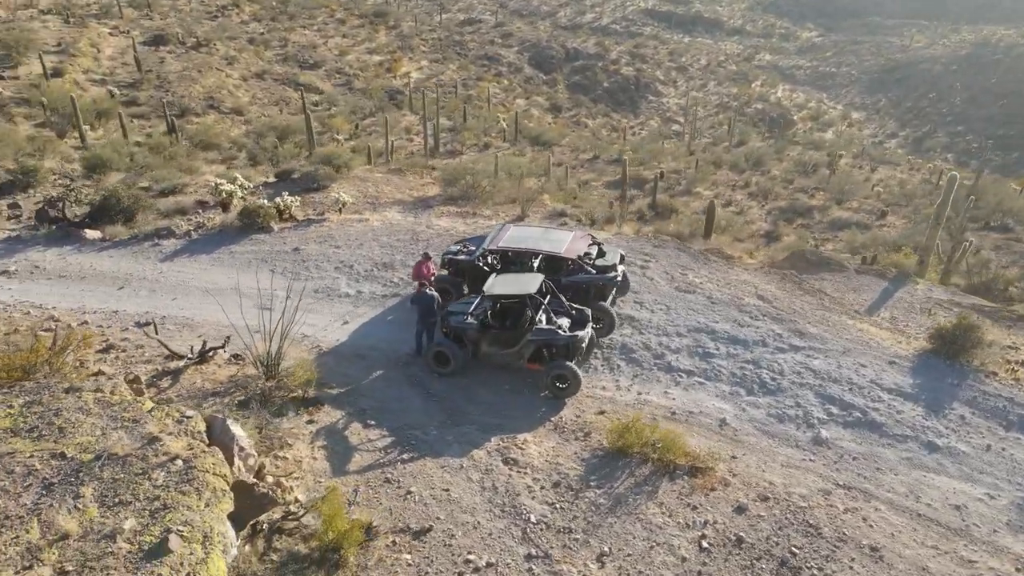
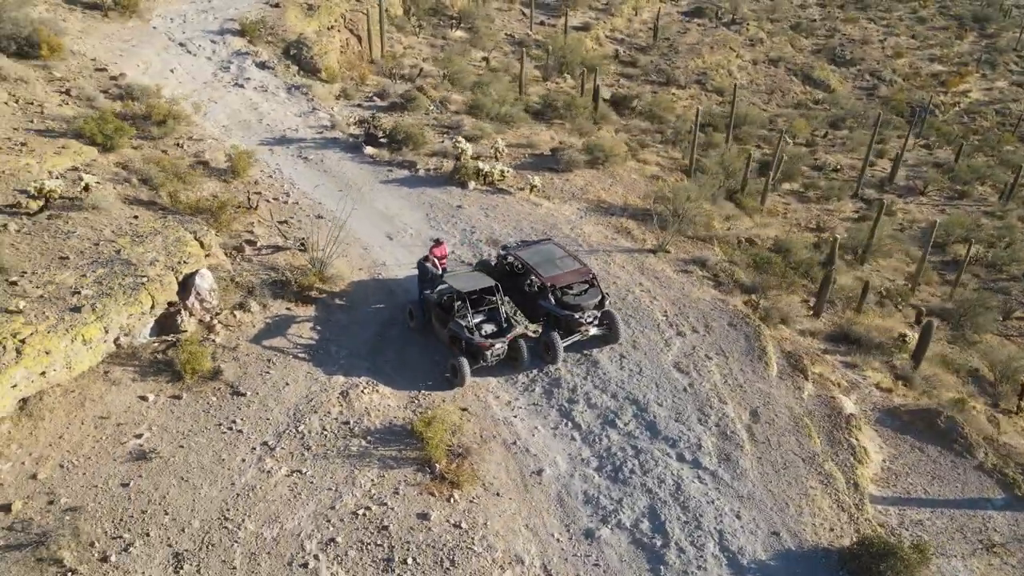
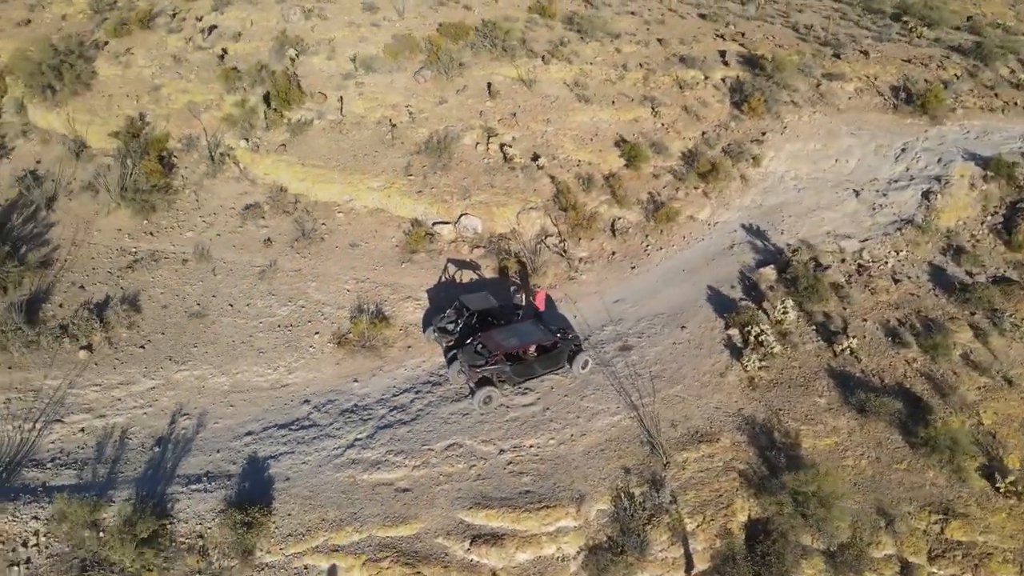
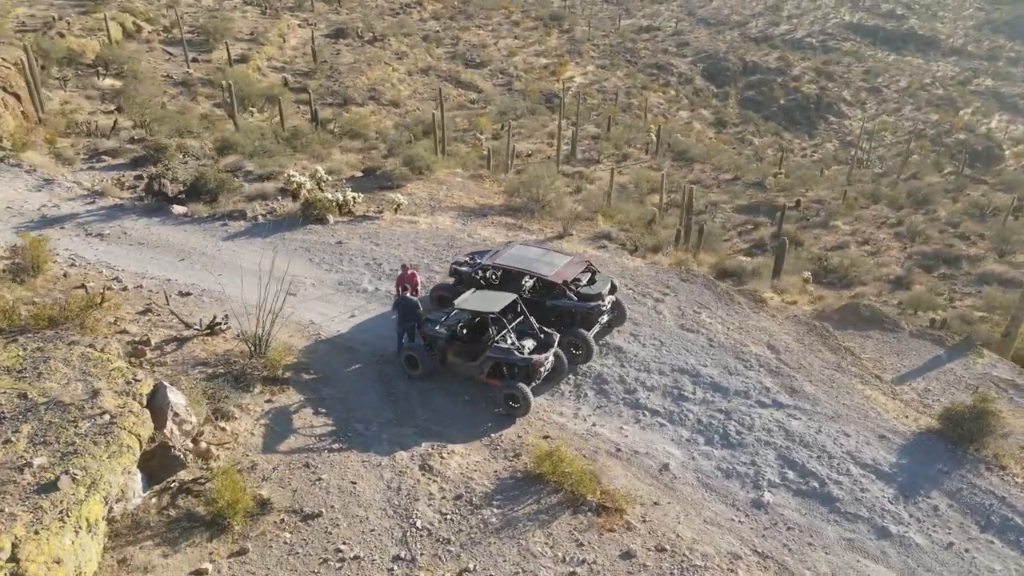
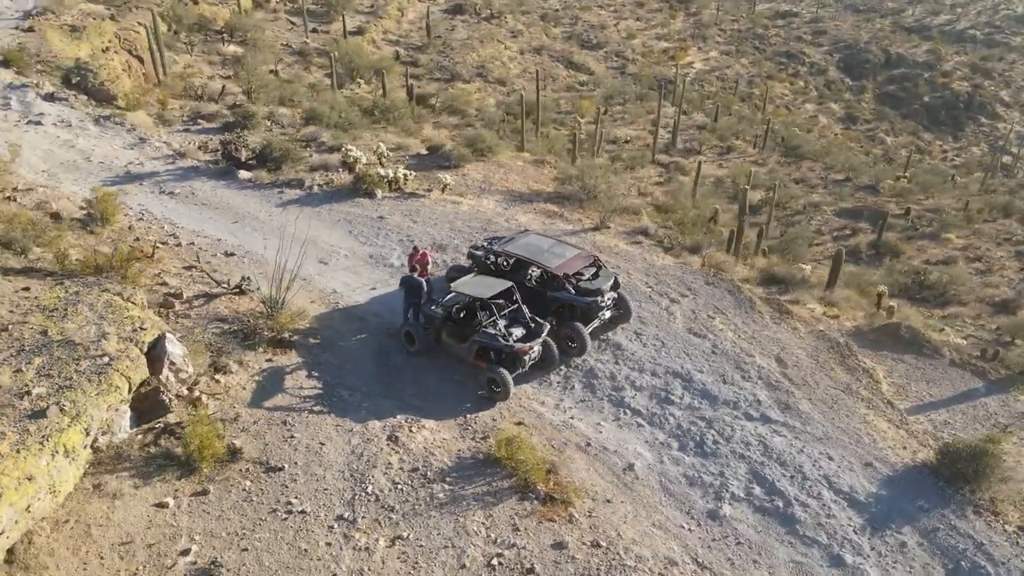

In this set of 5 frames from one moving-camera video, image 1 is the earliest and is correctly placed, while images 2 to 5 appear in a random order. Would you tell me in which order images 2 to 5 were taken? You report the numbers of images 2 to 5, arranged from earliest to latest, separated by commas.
4, 5, 2, 3
